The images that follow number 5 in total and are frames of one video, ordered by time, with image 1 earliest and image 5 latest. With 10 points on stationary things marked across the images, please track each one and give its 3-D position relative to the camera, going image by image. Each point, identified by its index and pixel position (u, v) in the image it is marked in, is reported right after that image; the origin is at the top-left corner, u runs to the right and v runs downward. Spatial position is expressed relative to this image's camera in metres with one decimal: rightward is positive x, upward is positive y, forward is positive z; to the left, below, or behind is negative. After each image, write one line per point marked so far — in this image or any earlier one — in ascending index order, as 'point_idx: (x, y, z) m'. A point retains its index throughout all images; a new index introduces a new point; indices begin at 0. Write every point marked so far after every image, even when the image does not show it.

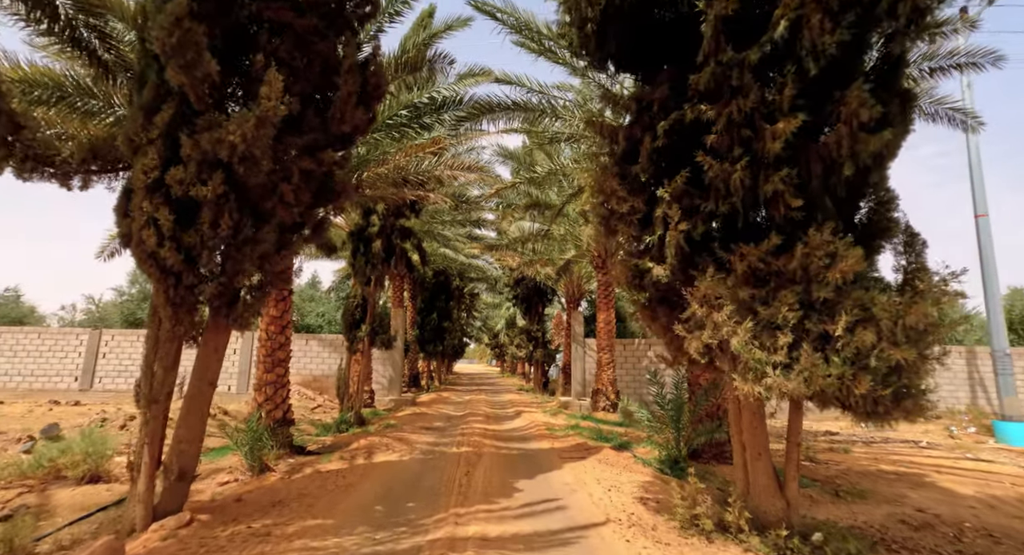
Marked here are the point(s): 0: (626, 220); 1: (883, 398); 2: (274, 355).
0: (+1.1, +0.6, +5.1) m
1: (+2.7, -0.9, +3.8) m
2: (-4.1, -1.3, +9.1) m
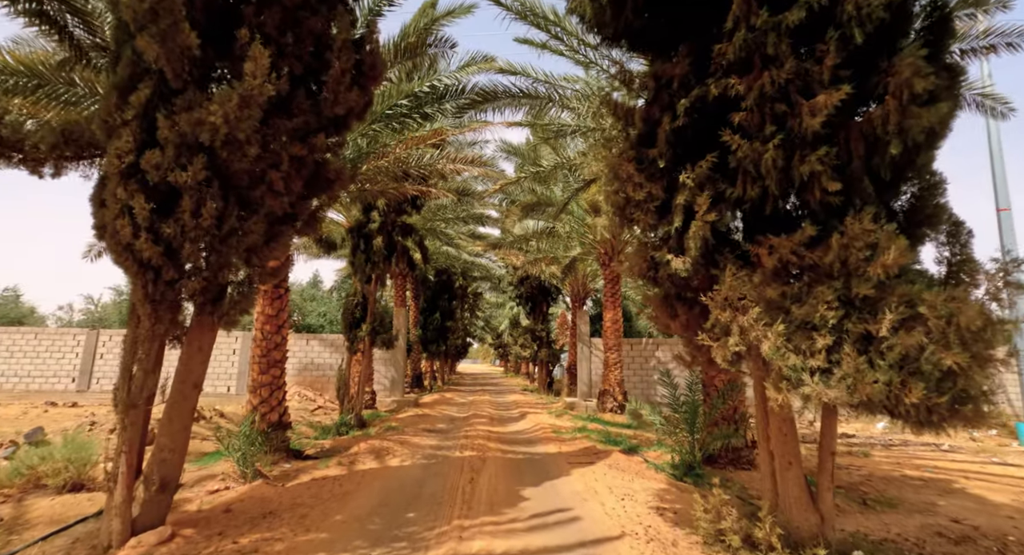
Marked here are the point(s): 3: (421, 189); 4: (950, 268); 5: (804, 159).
0: (+1.2, +0.6, +4.7) m
1: (+2.7, -0.8, +3.4) m
2: (-4.0, -1.3, +8.8) m
3: (-2.0, +2.0, +11.9) m
4: (+3.1, +0.1, +3.8) m
5: (+2.0, +0.8, +3.6) m
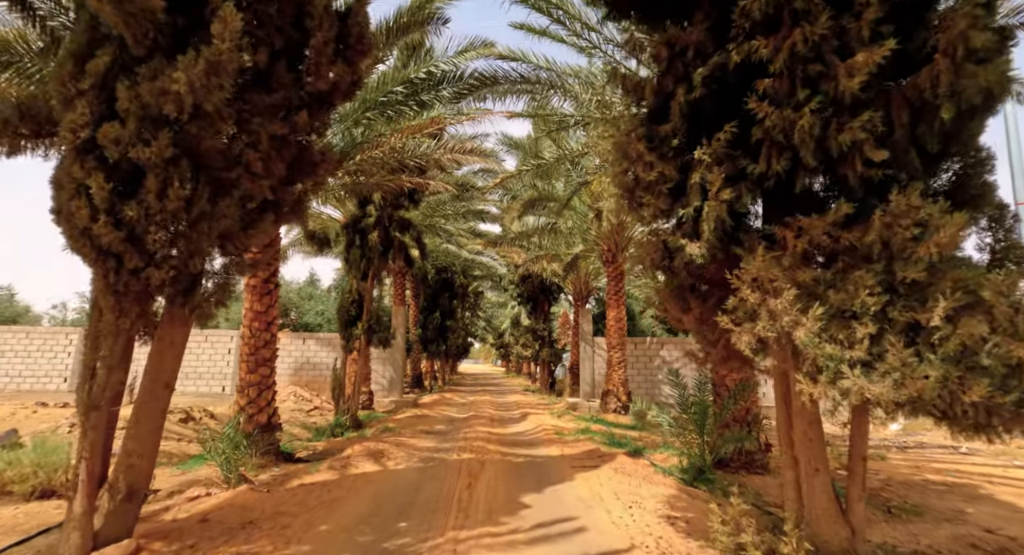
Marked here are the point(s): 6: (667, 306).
0: (+1.1, +0.7, +4.3) m
1: (+2.7, -0.7, +3.0) m
2: (-4.0, -1.2, +8.4) m
3: (-2.0, +2.1, +11.5) m
4: (+3.1, +0.2, +3.4) m
5: (+2.0, +0.9, +3.2) m
6: (+1.4, -0.3, +4.9) m
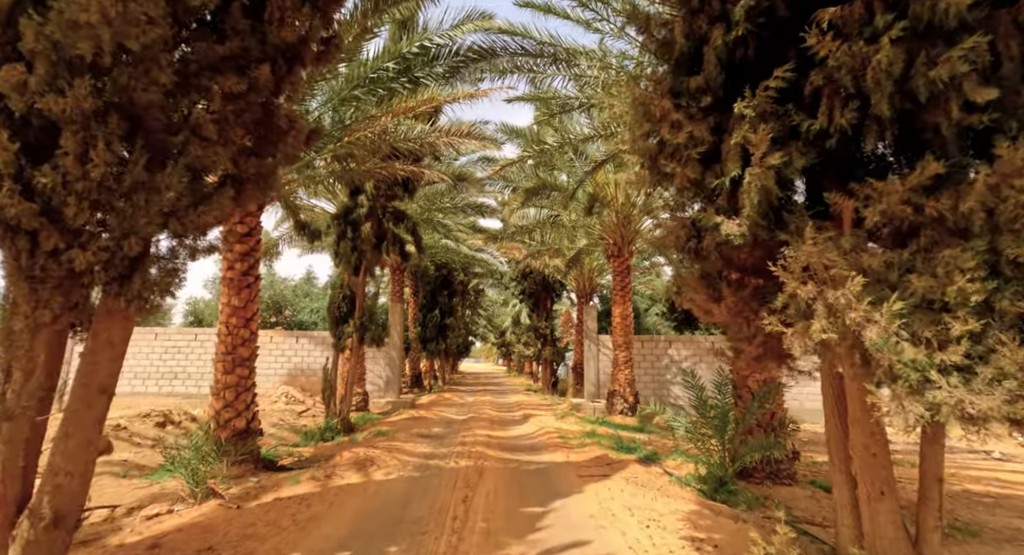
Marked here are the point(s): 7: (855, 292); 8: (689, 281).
0: (+1.1, +0.8, +3.6) m
1: (+2.7, -0.6, +2.3) m
2: (-4.0, -1.1, +7.7) m
3: (-2.0, +2.2, +10.8) m
4: (+3.1, +0.3, +2.7) m
5: (+2.0, +1.0, +2.5) m
6: (+1.4, -0.2, +4.2) m
7: (+1.8, -0.1, +2.7) m
8: (+1.5, 0.0, +4.3) m
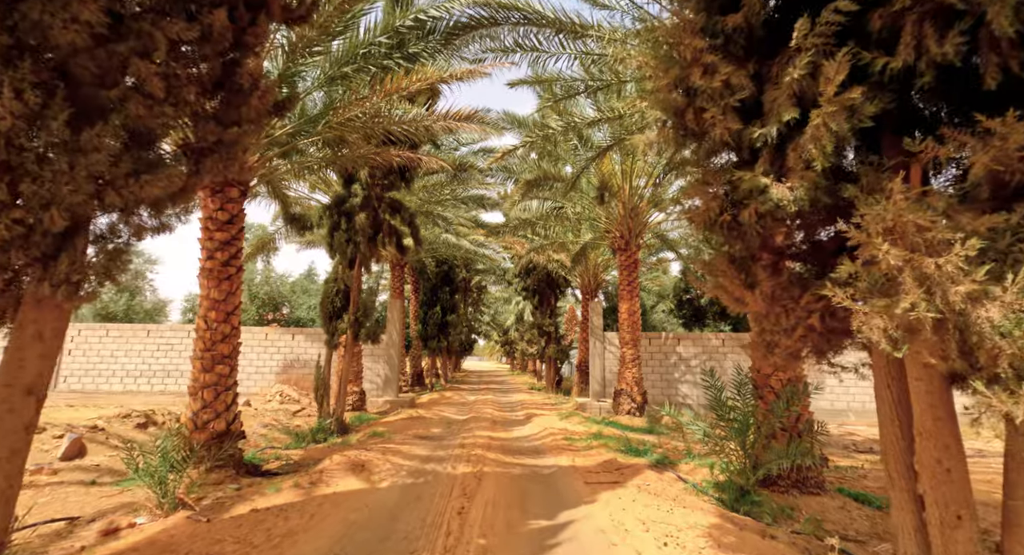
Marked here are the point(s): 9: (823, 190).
0: (+1.1, +0.9, +3.0) m
1: (+2.7, -0.5, +1.7) m
2: (-4.0, -1.0, +7.1) m
3: (-2.0, +2.3, +10.2) m
4: (+3.1, +0.4, +2.0) m
5: (+2.0, +1.1, +1.9) m
6: (+1.4, 0.0, +3.6) m
7: (+1.8, +0.1, +2.1) m
8: (+1.4, +0.1, +3.7) m
9: (+1.5, +0.5, +2.6) m
